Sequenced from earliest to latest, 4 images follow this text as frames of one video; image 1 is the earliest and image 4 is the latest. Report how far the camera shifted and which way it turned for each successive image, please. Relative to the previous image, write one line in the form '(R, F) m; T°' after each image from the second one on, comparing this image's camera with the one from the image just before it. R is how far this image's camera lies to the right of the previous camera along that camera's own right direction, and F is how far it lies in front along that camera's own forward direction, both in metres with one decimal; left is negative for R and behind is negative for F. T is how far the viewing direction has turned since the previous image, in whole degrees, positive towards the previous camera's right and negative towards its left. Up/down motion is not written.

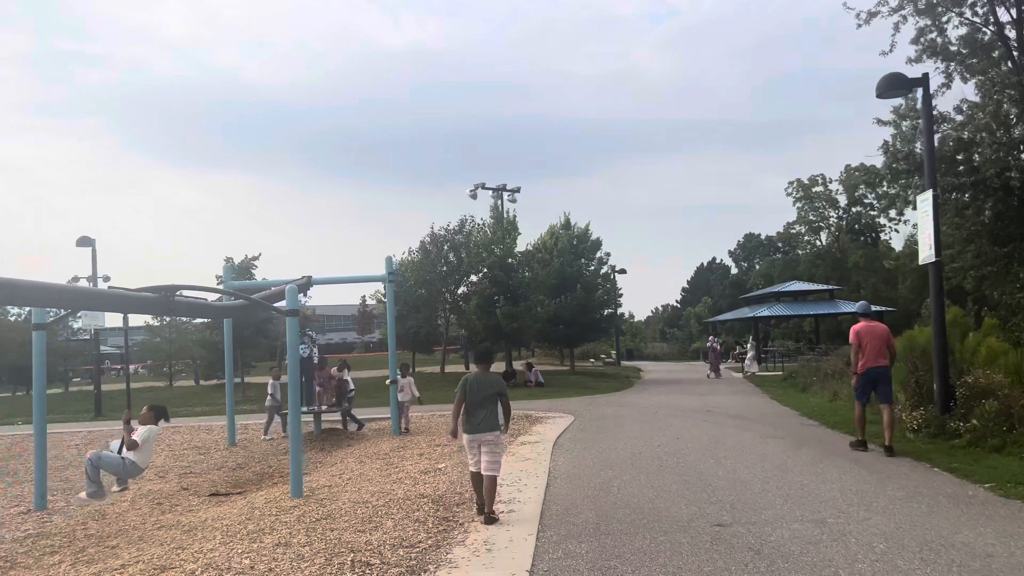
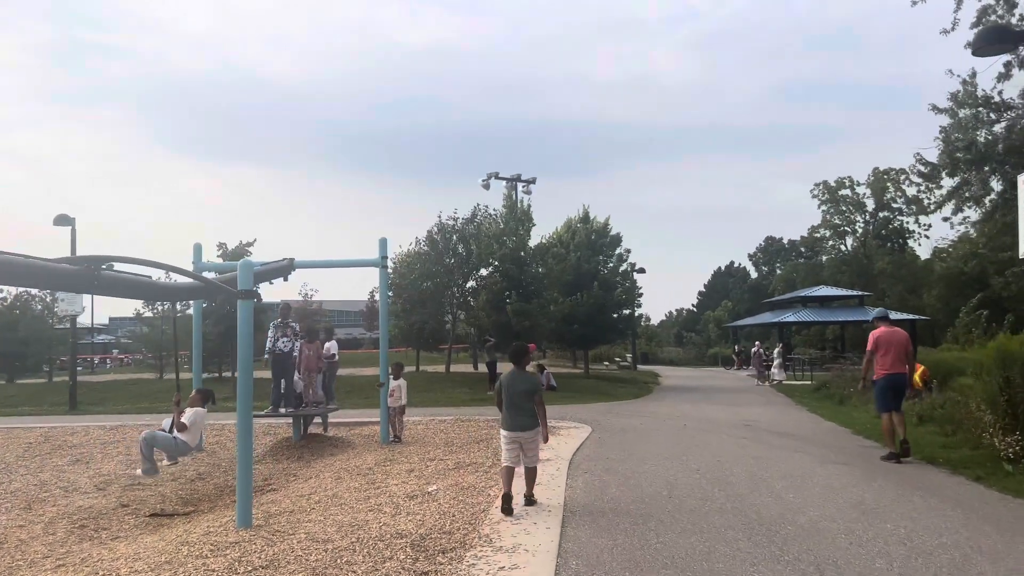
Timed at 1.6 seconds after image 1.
(0.0, +1.7) m; -1°
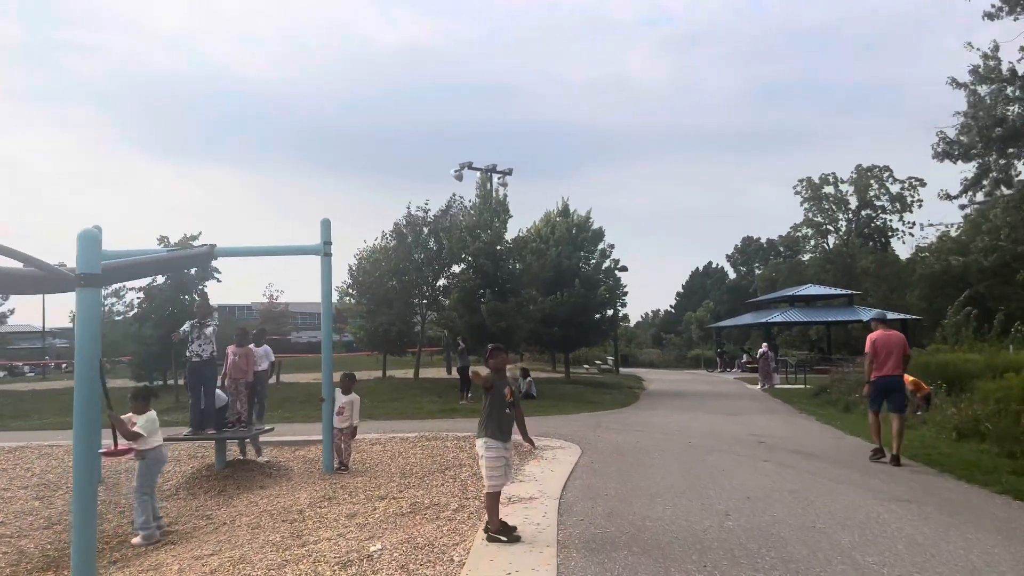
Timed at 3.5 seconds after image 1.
(0.0, +2.0) m; +2°
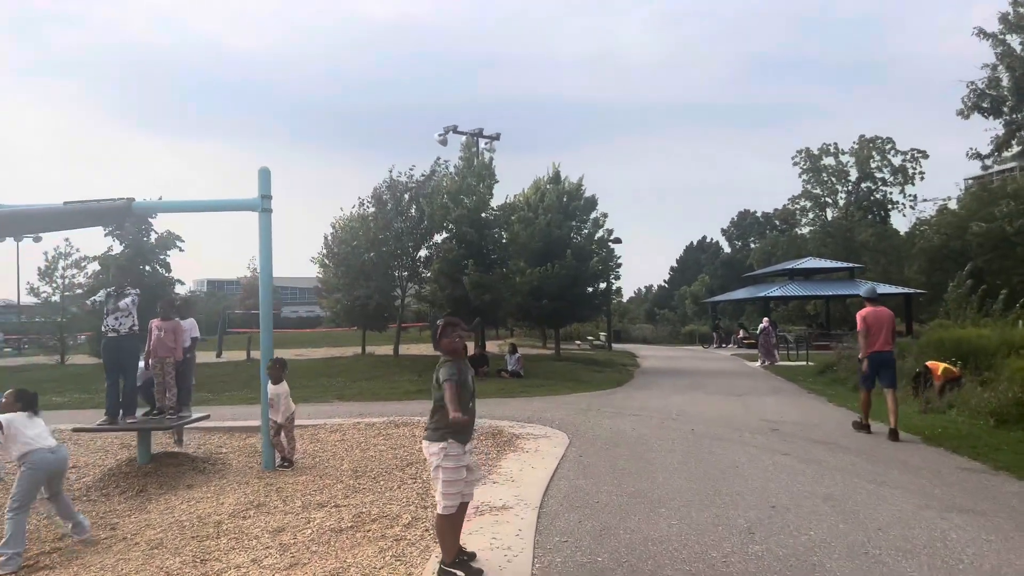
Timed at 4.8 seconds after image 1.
(+0.2, +1.4) m; 0°
